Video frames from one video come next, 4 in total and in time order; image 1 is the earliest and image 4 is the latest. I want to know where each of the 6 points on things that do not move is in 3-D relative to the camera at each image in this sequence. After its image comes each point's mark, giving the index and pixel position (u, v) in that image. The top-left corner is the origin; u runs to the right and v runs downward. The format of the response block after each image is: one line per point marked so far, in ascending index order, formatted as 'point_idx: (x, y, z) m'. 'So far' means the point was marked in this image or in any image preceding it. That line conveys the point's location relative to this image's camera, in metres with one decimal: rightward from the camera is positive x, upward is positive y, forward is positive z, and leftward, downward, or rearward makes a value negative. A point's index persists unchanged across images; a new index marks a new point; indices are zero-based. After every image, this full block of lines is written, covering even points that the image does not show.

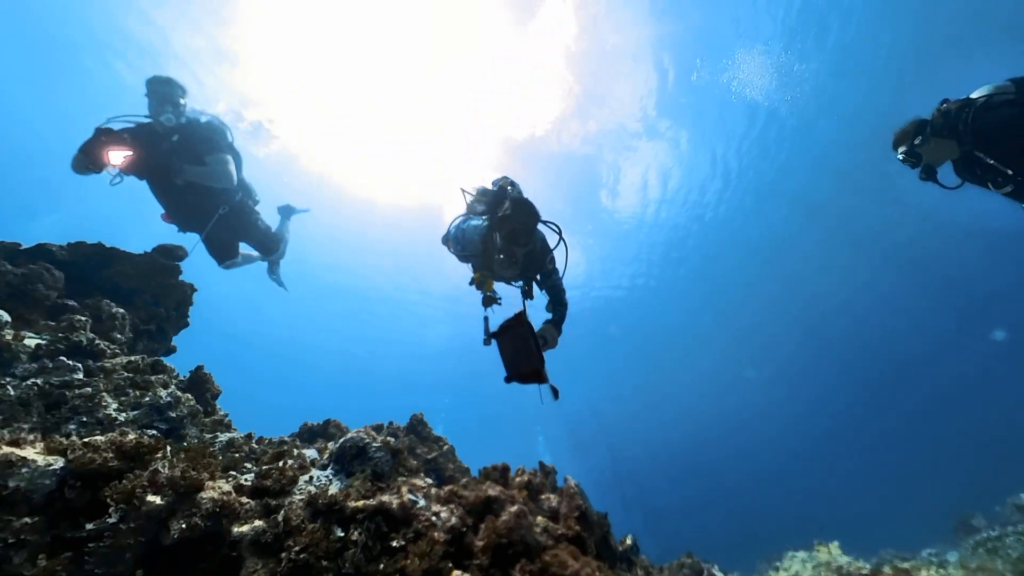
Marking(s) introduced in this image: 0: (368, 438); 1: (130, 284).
0: (-0.9, -0.9, +2.1) m
1: (-7.0, +0.1, +6.1) m
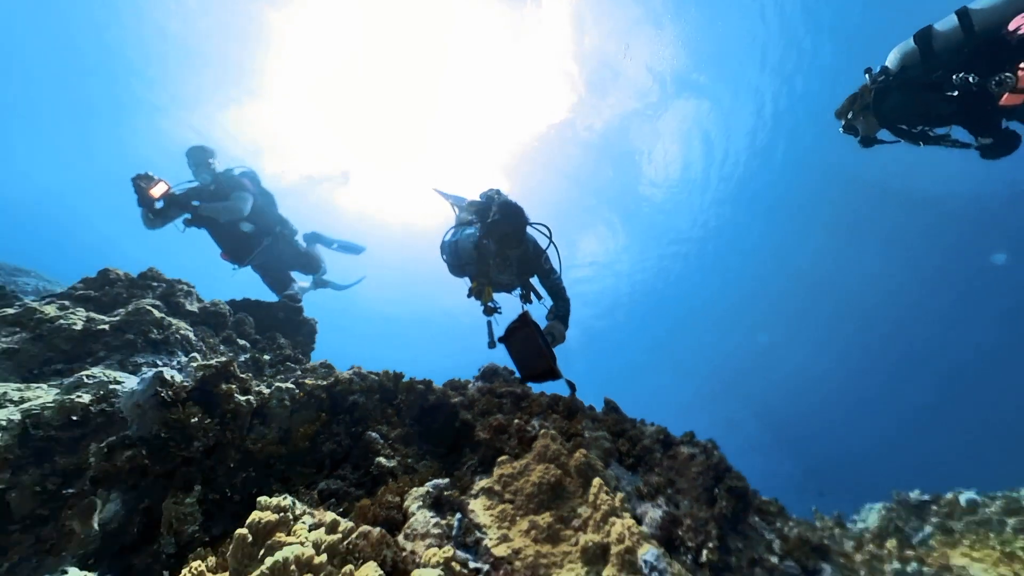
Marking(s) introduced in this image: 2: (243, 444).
0: (-0.2, -0.9, +3.9) m
1: (-6.0, -0.9, +8.5) m
2: (-1.9, -1.1, +2.4) m
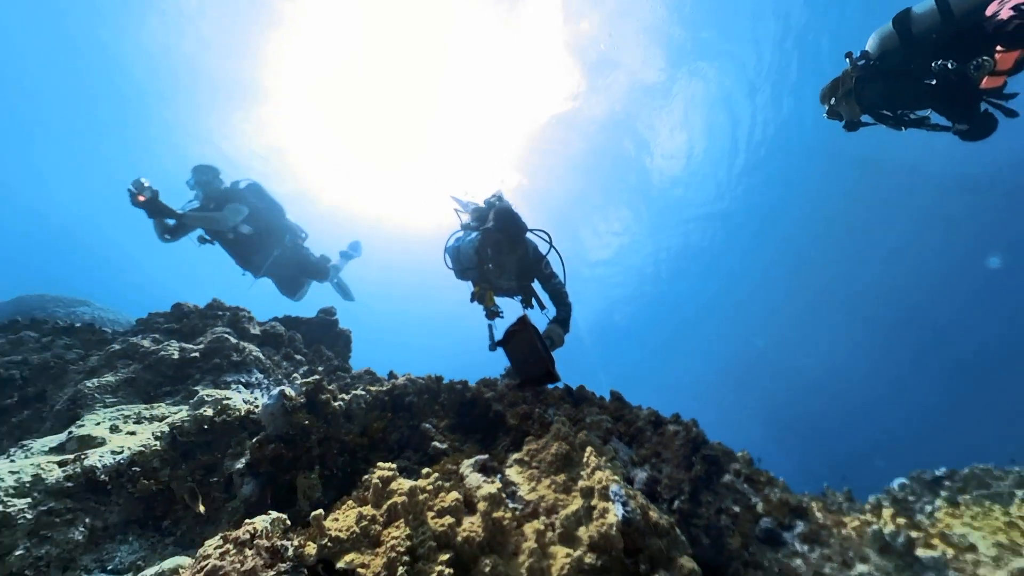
0: (+0.1, -1.2, +4.8) m
1: (-5.5, -1.4, +9.6) m
2: (-1.7, -1.5, +3.3) m
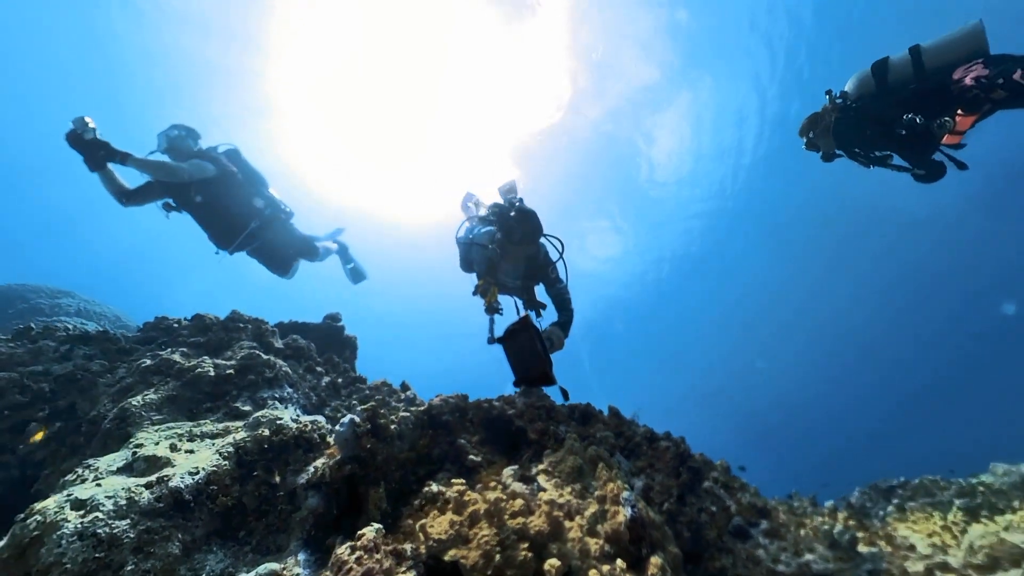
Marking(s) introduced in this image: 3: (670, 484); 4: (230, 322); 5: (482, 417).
0: (+0.3, -1.6, +5.5) m
1: (-5.5, -1.7, +10.1) m
2: (-1.4, -1.9, +4.0) m
3: (+1.9, -2.4, +4.1) m
4: (-6.4, -0.7, +7.7) m
5: (-0.4, -1.8, +4.7) m
